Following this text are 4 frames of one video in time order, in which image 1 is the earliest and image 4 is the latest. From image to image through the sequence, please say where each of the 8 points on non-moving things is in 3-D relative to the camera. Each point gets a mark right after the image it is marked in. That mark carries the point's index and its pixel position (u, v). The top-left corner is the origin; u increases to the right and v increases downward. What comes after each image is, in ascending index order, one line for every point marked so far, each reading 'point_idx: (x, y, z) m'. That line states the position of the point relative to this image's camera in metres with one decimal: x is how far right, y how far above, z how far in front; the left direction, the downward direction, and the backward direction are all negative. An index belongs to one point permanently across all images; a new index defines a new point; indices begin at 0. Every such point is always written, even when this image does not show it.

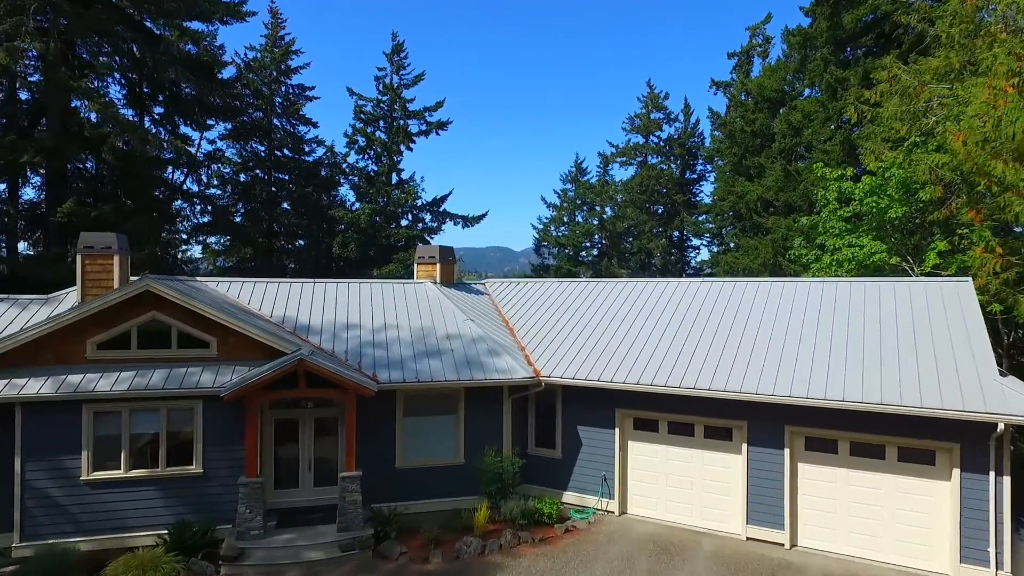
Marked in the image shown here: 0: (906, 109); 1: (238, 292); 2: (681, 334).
0: (+12.2, +5.6, +18.9) m
1: (-6.8, -0.1, +15.0) m
2: (+3.3, -0.9, +12.2) m
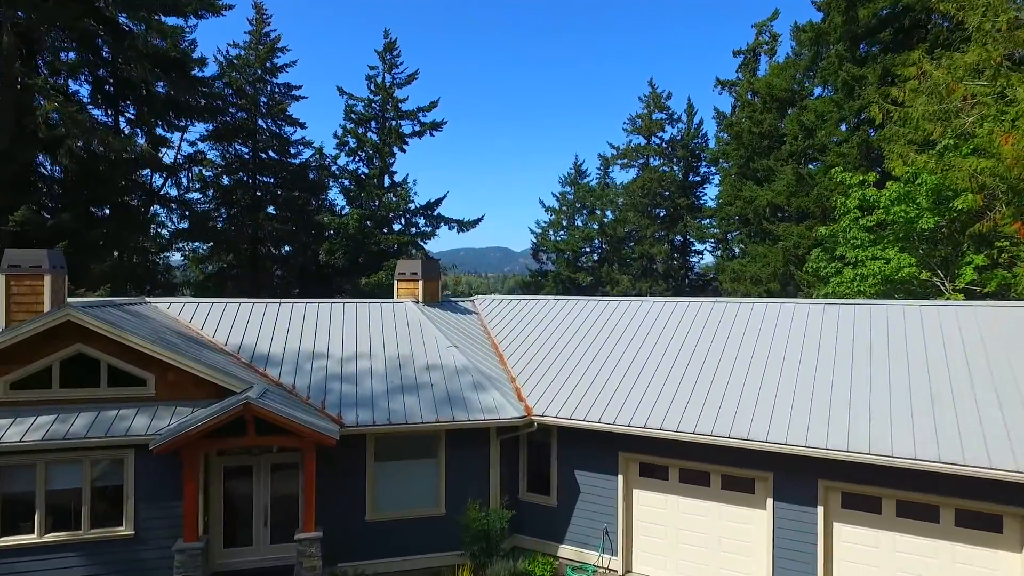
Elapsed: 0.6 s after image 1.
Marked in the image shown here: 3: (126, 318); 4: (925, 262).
0: (+12.0, +5.1, +17.1) m
1: (-7.0, -0.6, +13.3) m
2: (+3.1, -1.4, +10.5) m
3: (-6.8, -0.5, +10.7) m
4: (+12.4, +0.8, +18.1) m
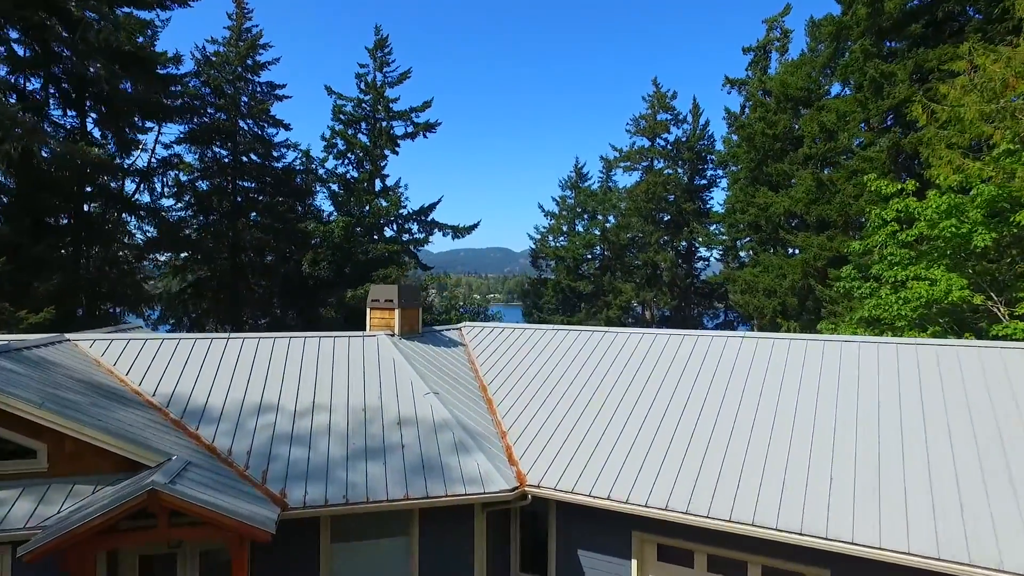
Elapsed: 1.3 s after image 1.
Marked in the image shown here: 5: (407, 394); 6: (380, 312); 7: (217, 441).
0: (+11.8, +4.4, +14.9) m
1: (-7.2, -1.2, +11.0) m
2: (+2.9, -2.0, +8.3) m
3: (-7.0, -1.2, +8.5) m
4: (+12.2, +0.1, +15.9) m
5: (-1.9, -1.9, +11.1) m
6: (-3.0, -0.5, +13.6) m
7: (-4.6, -2.4, +9.5) m
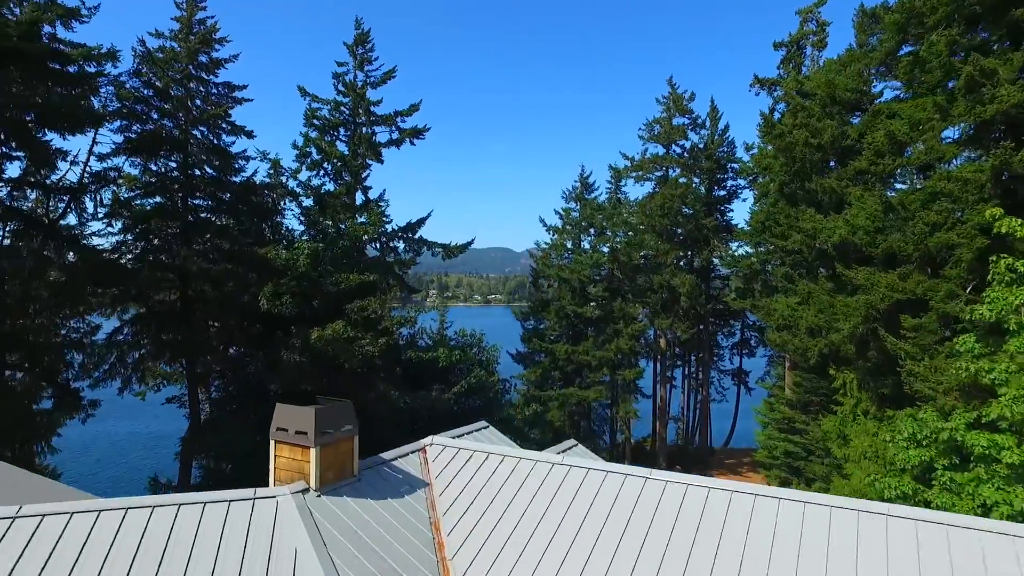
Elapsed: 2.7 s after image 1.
0: (+11.6, +2.7, +9.9) m
1: (-7.4, -2.9, +6.0) m
2: (+2.7, -3.8, +3.3) m
3: (-7.2, -2.9, +3.5) m
4: (+12.0, -1.6, +10.9) m
5: (-2.1, -3.6, +6.1) m
6: (-3.2, -2.3, +8.6) m
7: (-4.8, -4.1, +4.5) m
